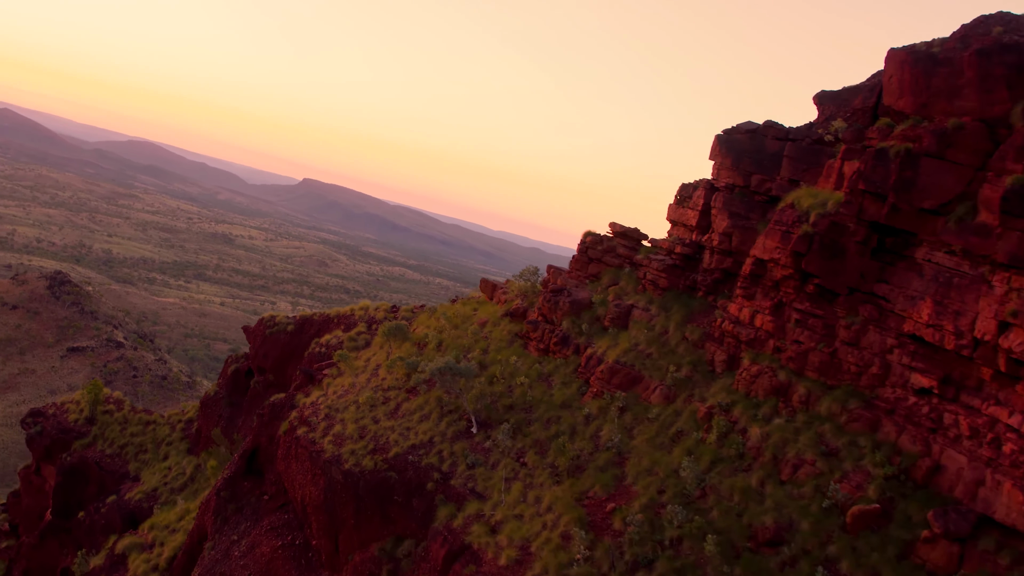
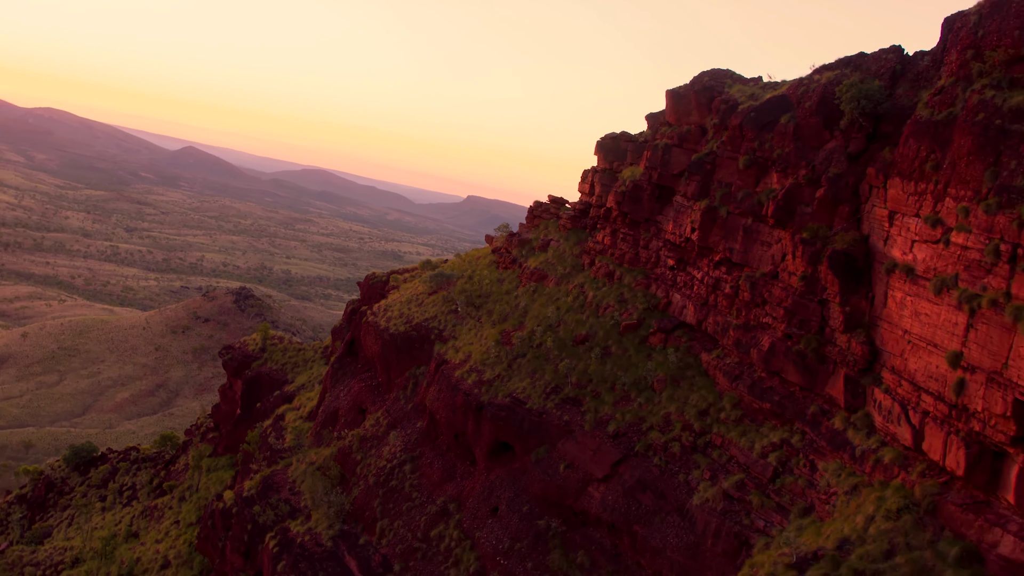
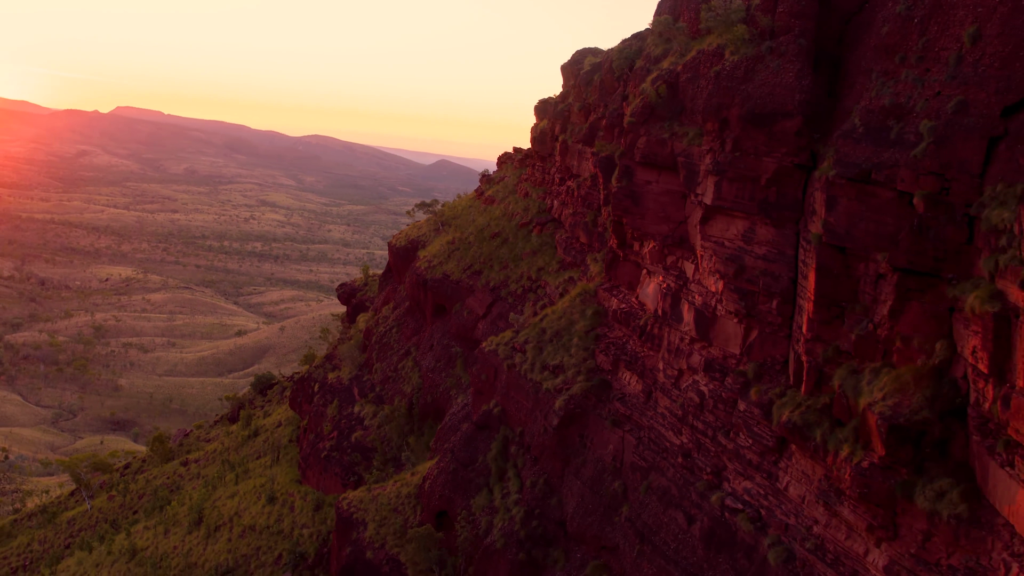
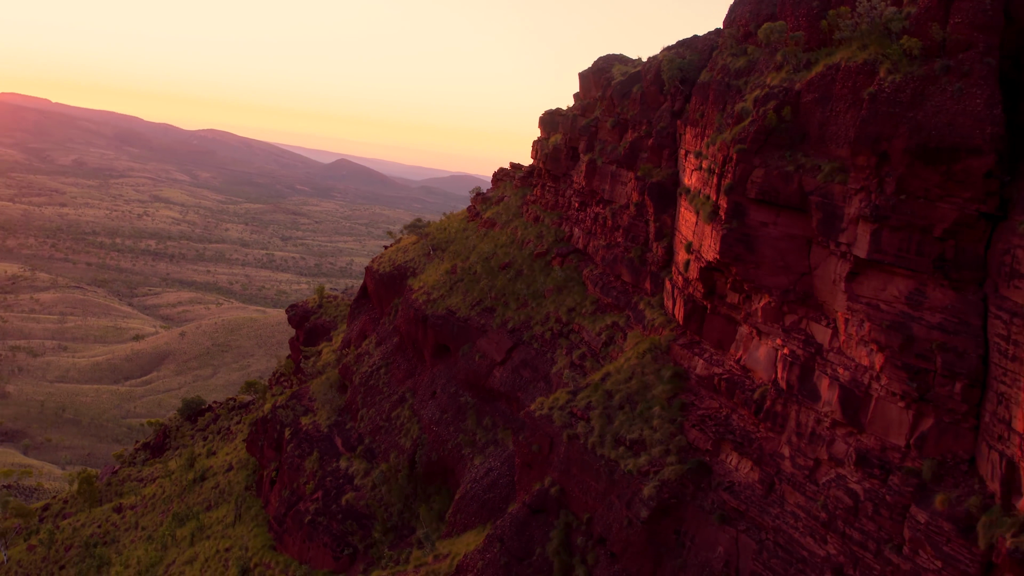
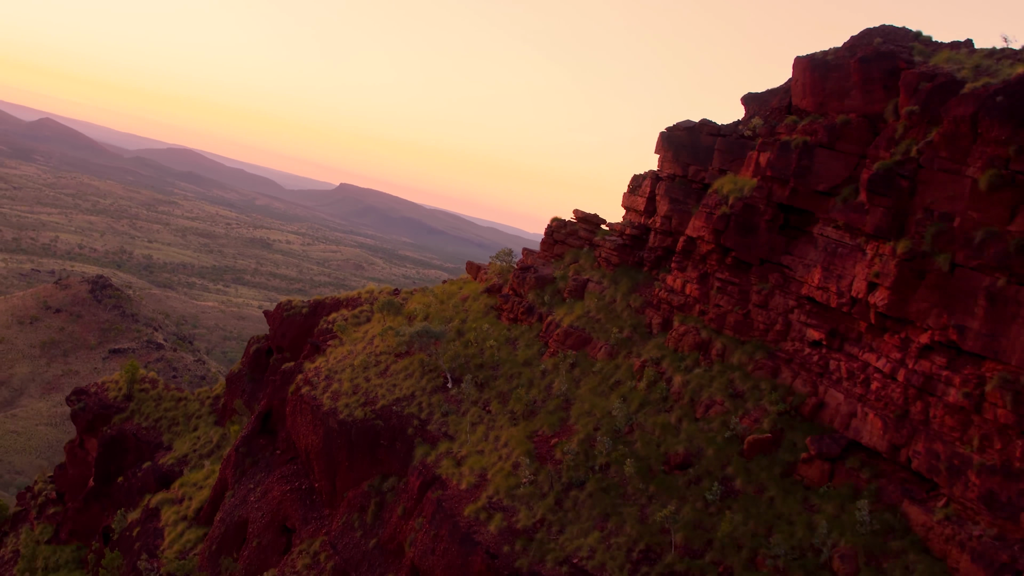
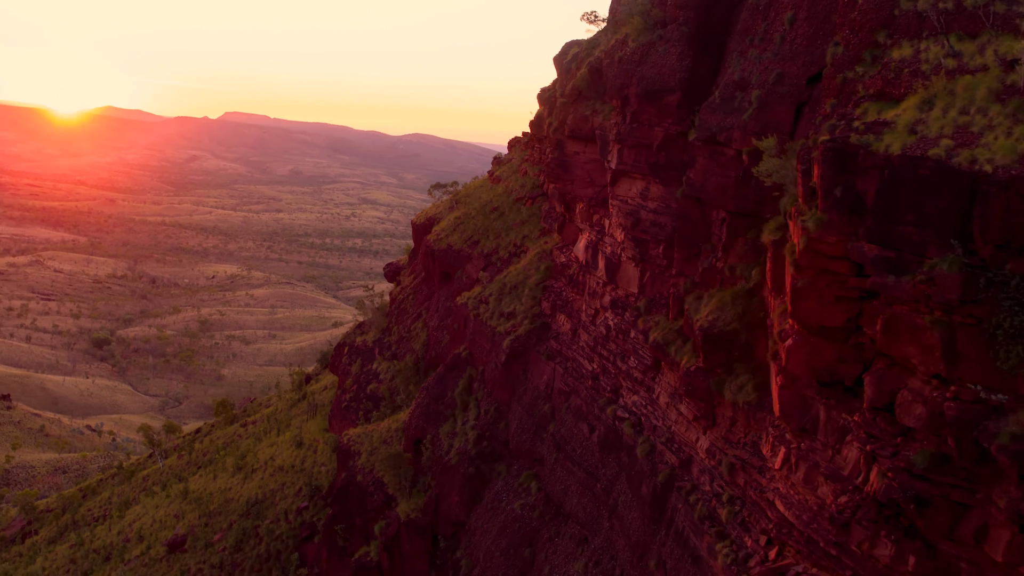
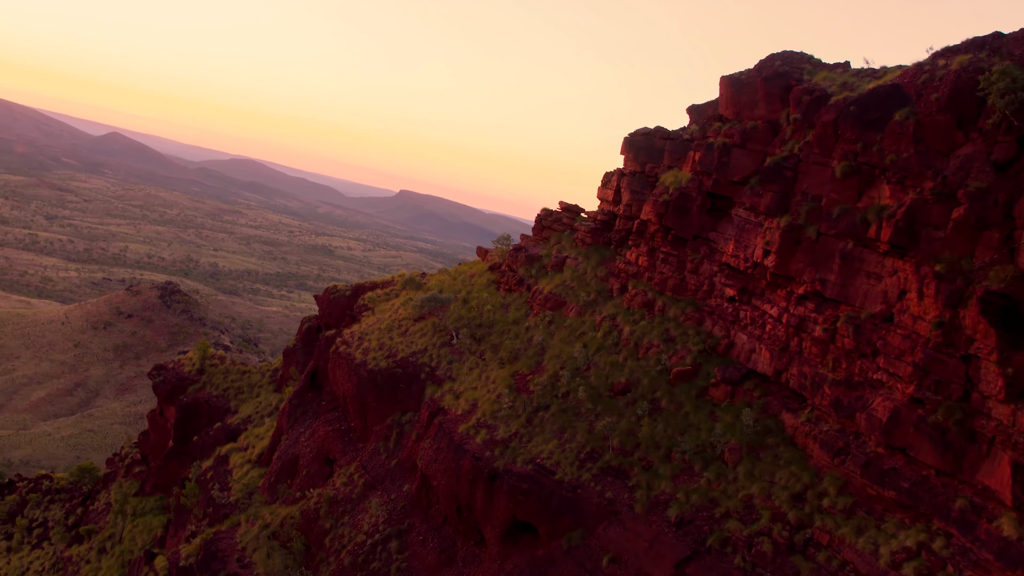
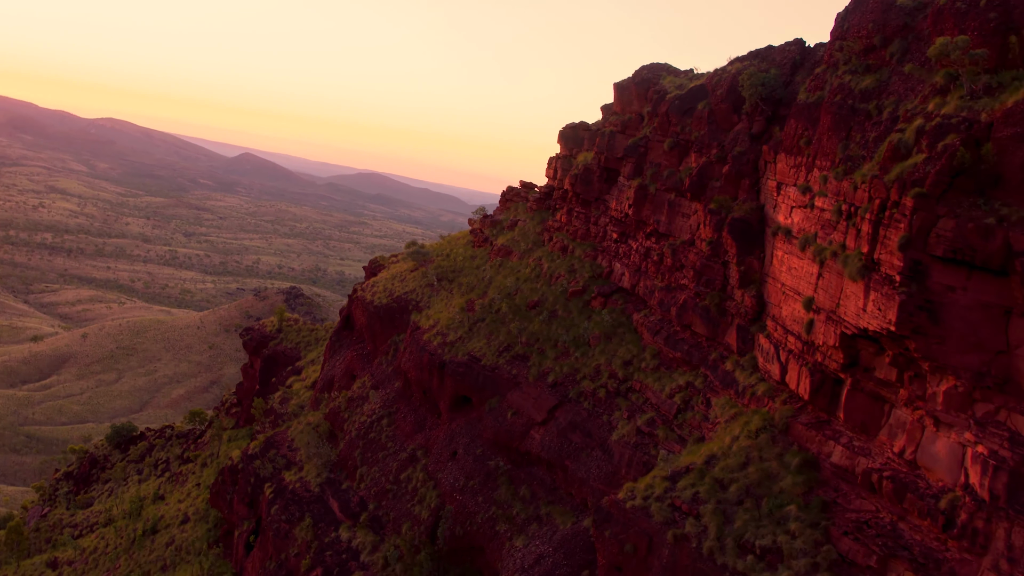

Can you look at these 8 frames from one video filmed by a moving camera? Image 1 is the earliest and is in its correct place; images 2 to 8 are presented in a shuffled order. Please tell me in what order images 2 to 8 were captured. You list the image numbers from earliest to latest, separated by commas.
5, 7, 2, 8, 4, 3, 6
